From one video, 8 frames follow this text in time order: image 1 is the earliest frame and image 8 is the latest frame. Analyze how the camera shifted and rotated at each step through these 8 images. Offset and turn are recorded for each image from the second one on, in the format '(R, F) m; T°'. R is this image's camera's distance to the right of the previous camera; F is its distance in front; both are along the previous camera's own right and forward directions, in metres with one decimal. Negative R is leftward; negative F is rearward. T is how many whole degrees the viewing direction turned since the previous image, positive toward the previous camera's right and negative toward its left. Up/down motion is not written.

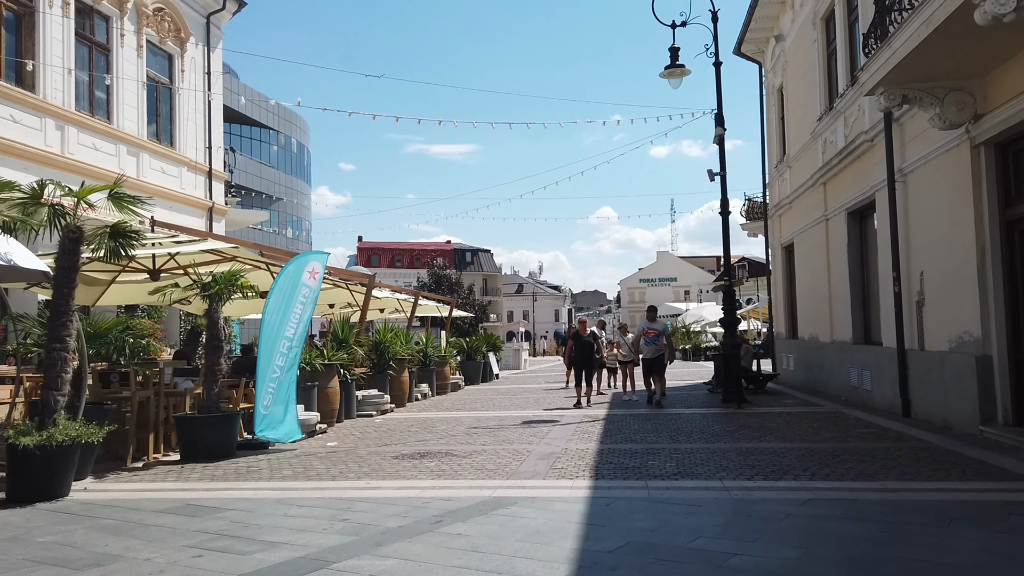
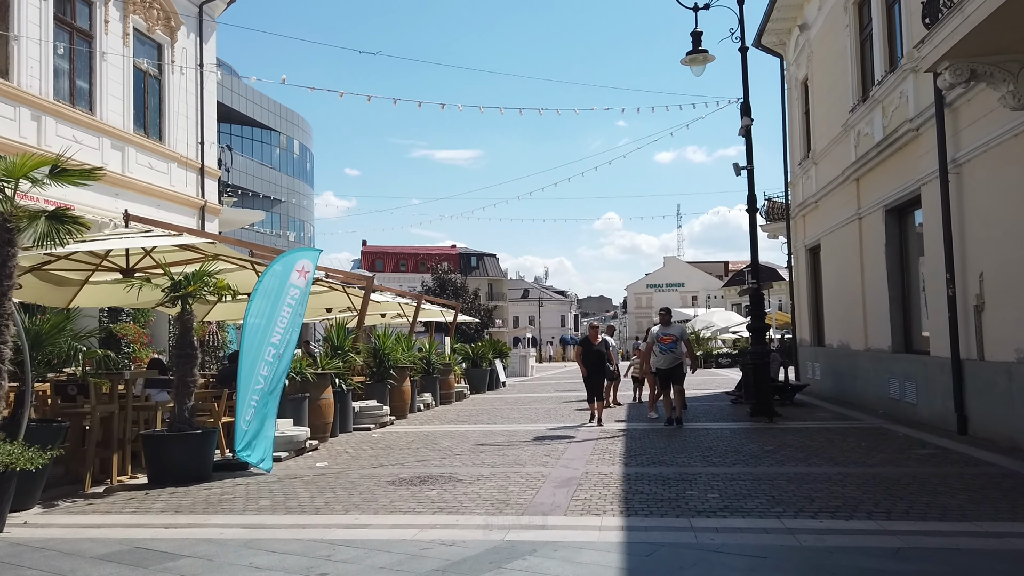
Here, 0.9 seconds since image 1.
(-0.1, +1.1) m; 0°
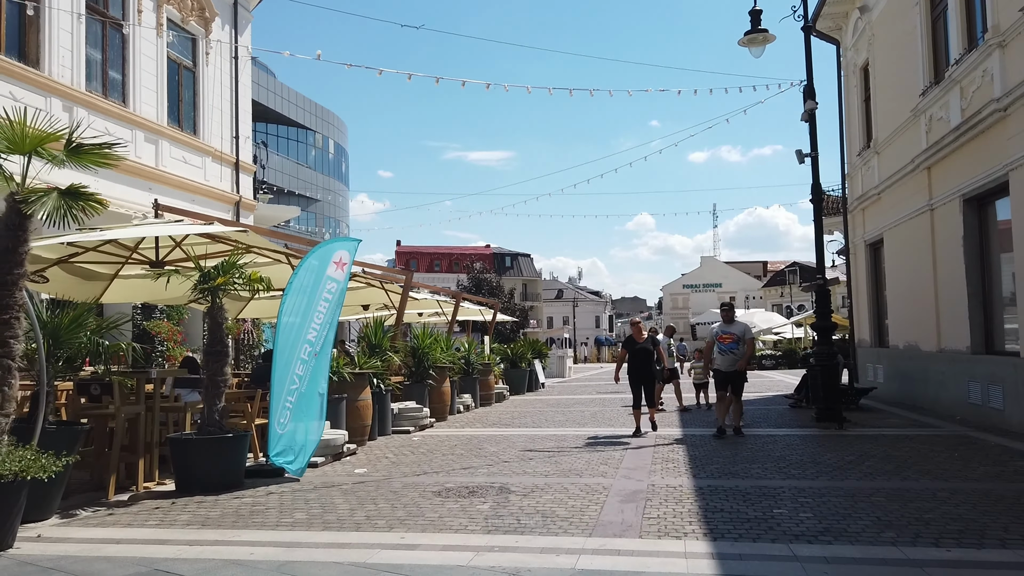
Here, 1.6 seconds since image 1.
(-0.2, +0.7) m; -2°
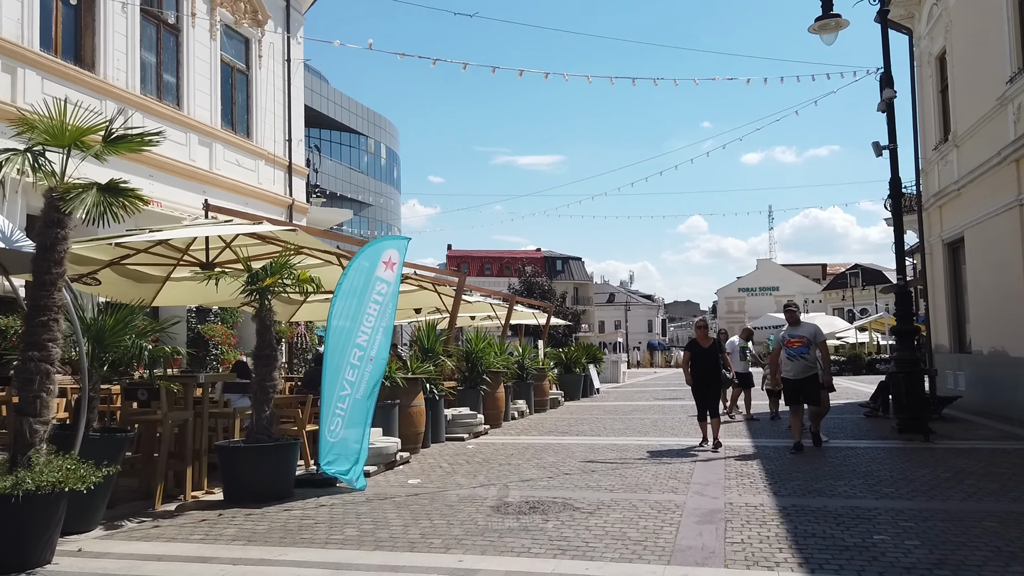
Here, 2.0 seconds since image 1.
(-0.1, +0.5) m; -4°
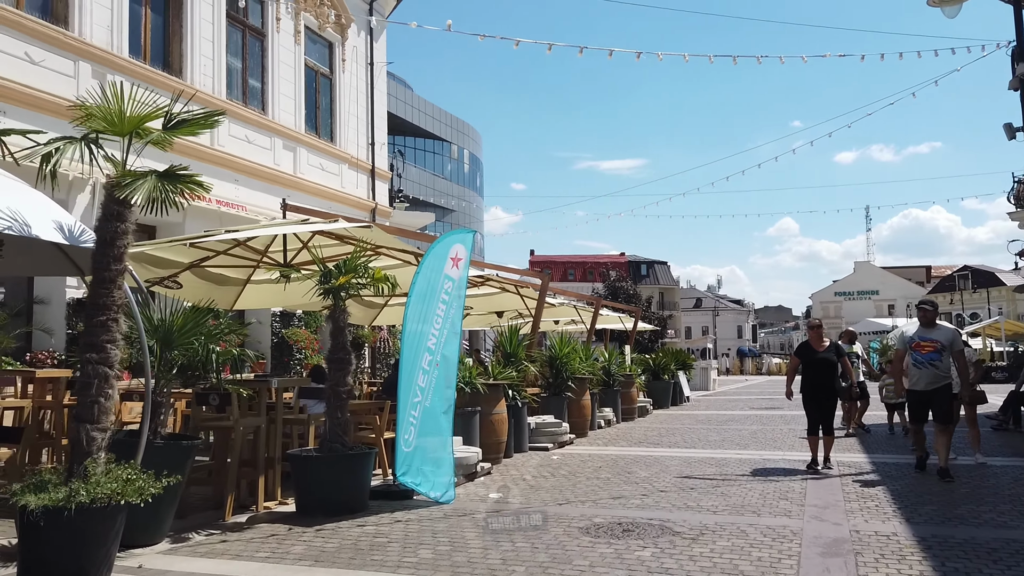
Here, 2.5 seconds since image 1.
(0.0, +0.6) m; -6°
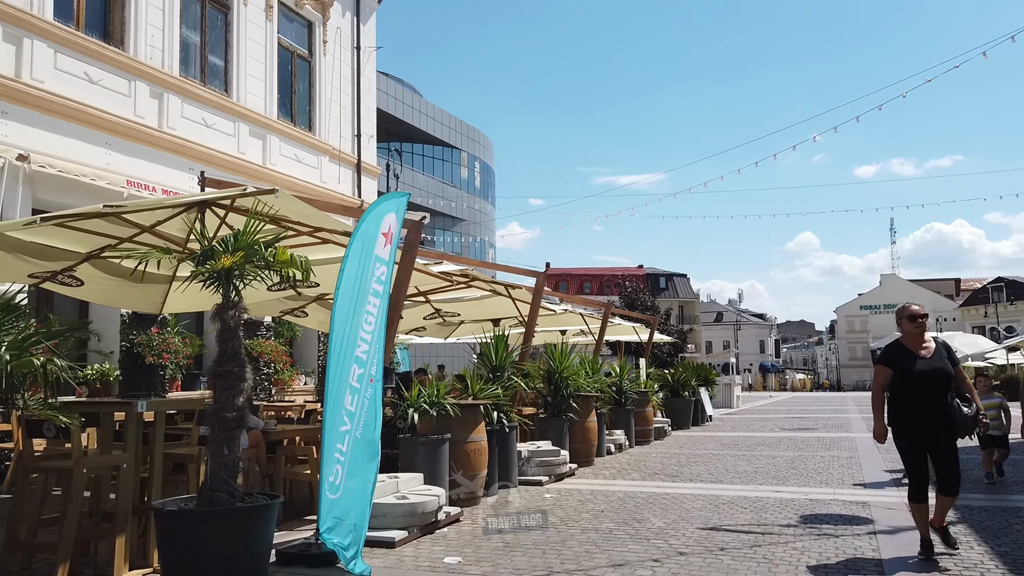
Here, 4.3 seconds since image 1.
(+0.4, +2.0) m; -1°
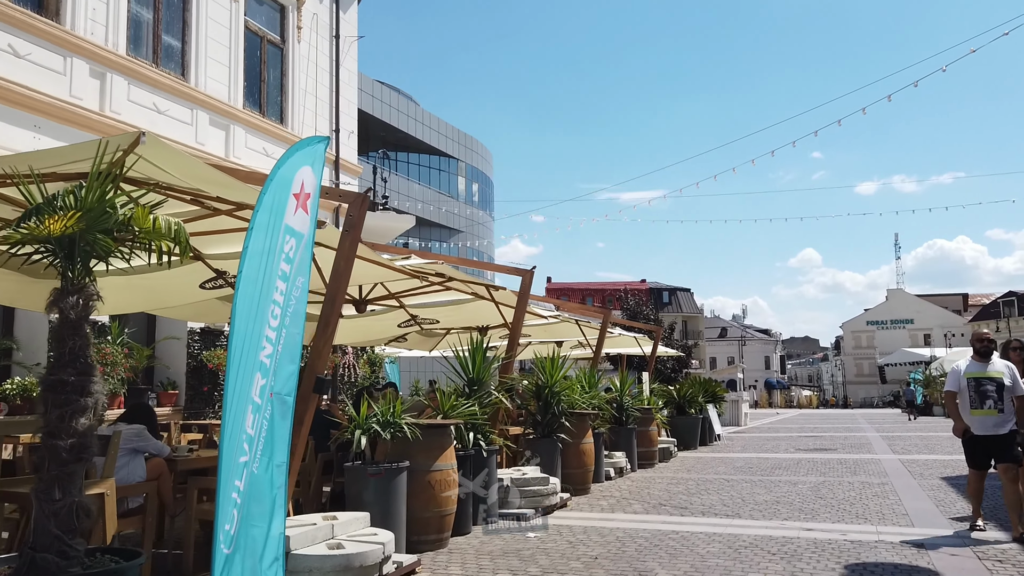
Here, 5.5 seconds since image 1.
(+0.2, +1.4) m; 0°
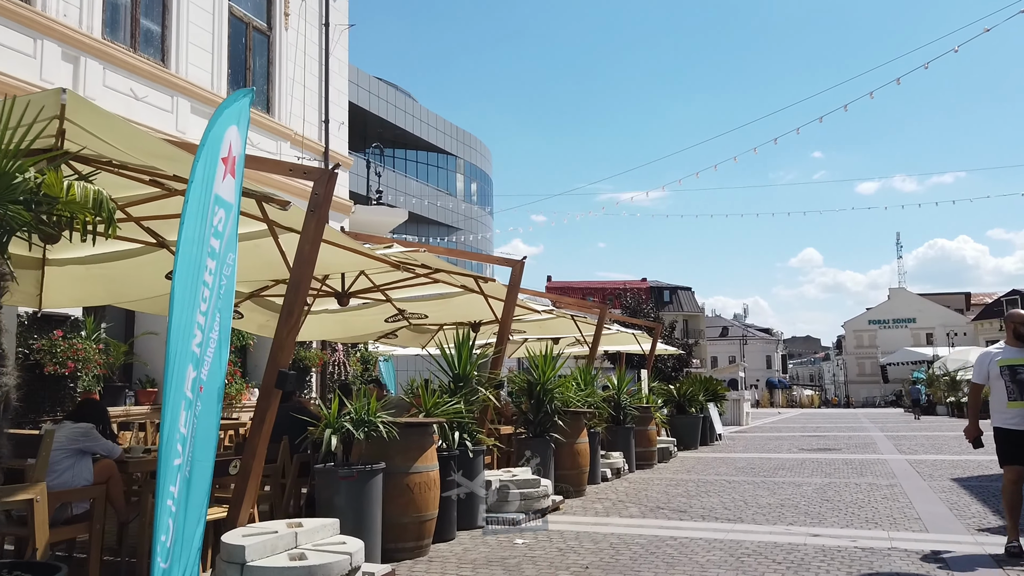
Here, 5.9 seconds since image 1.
(+0.1, +0.5) m; 0°
